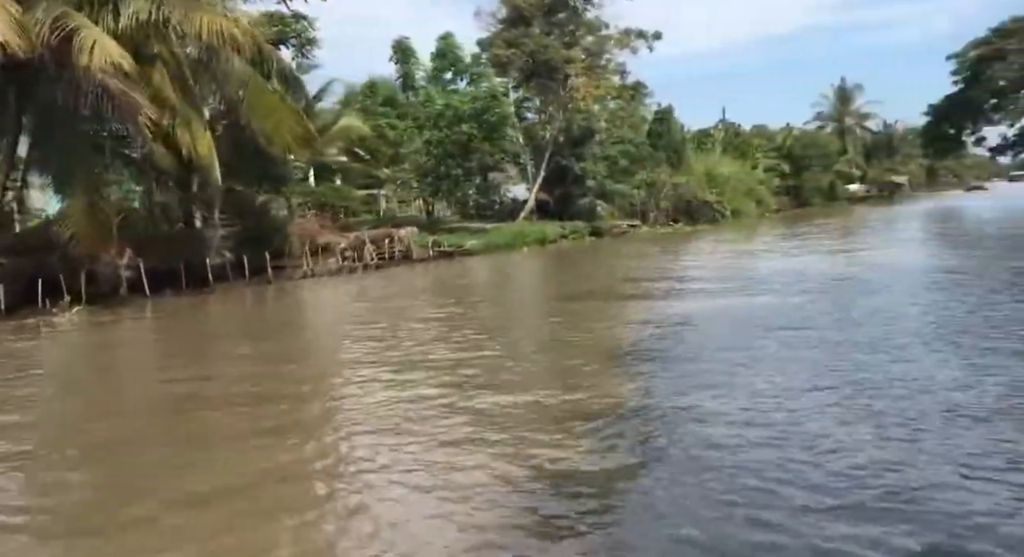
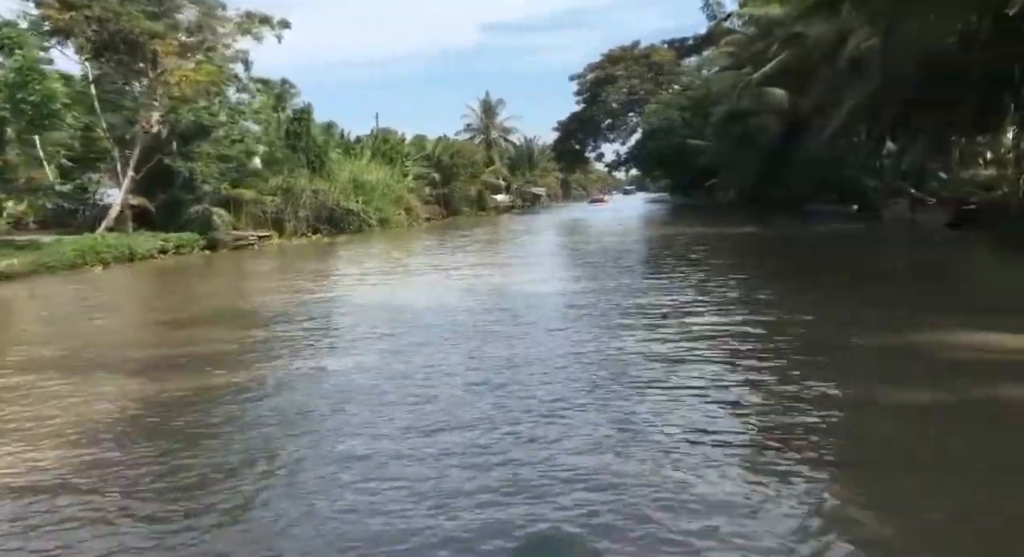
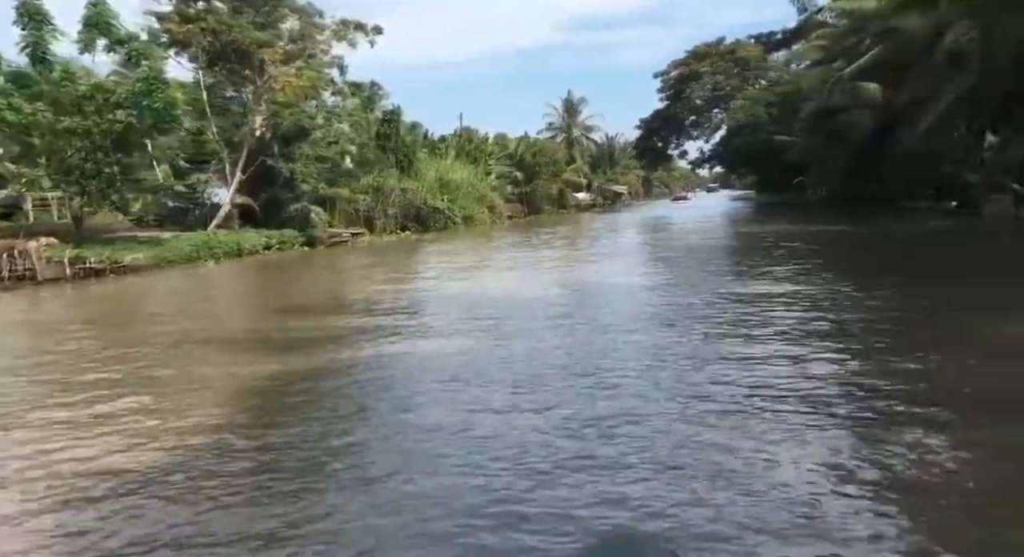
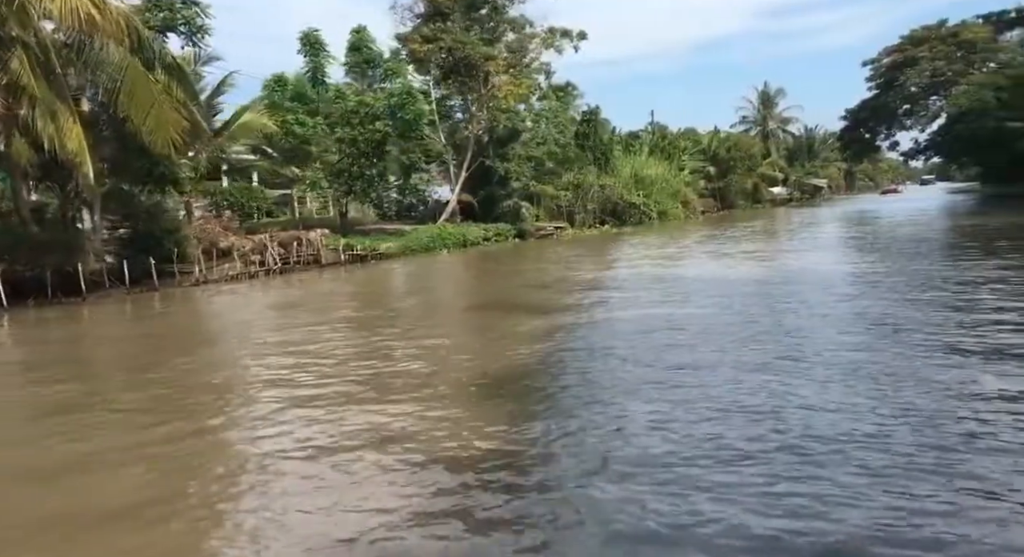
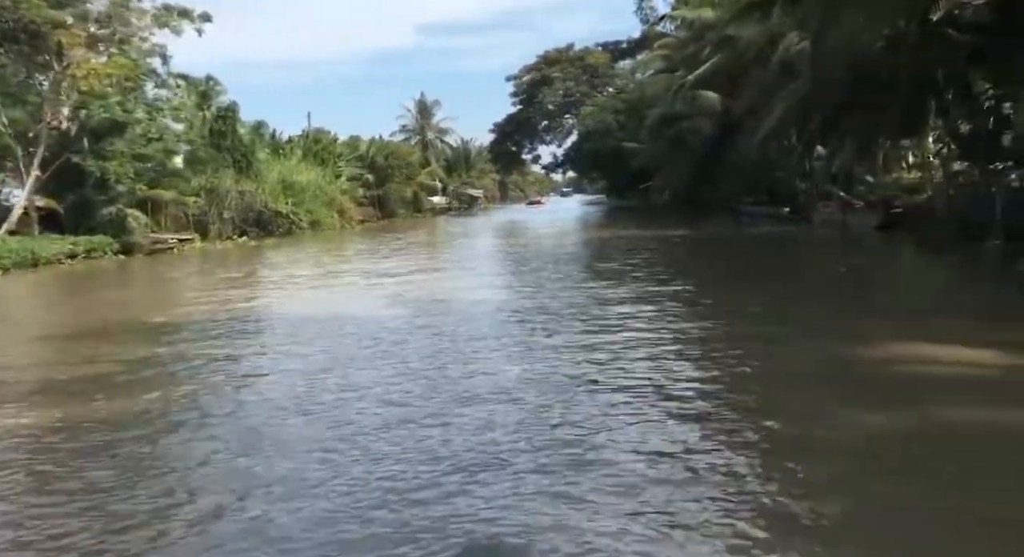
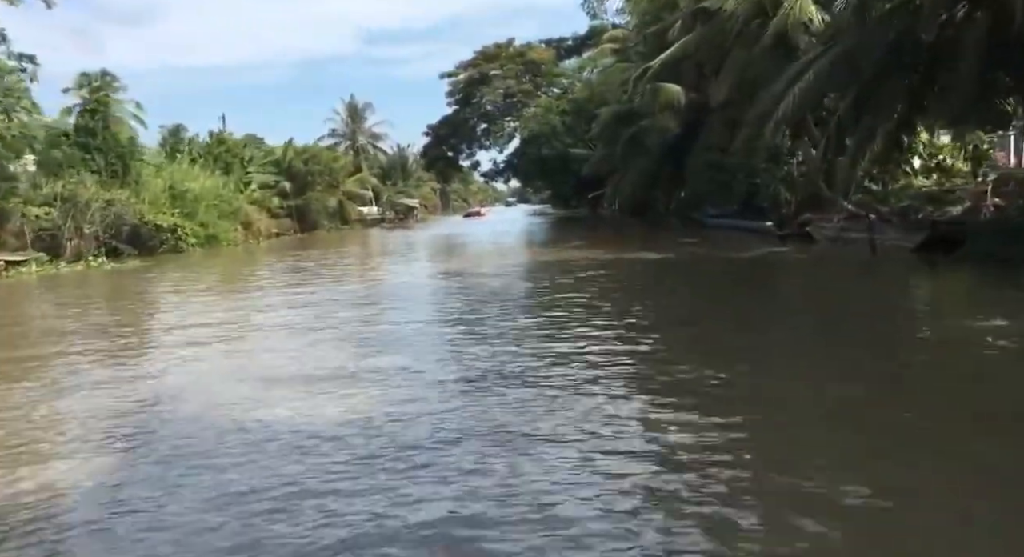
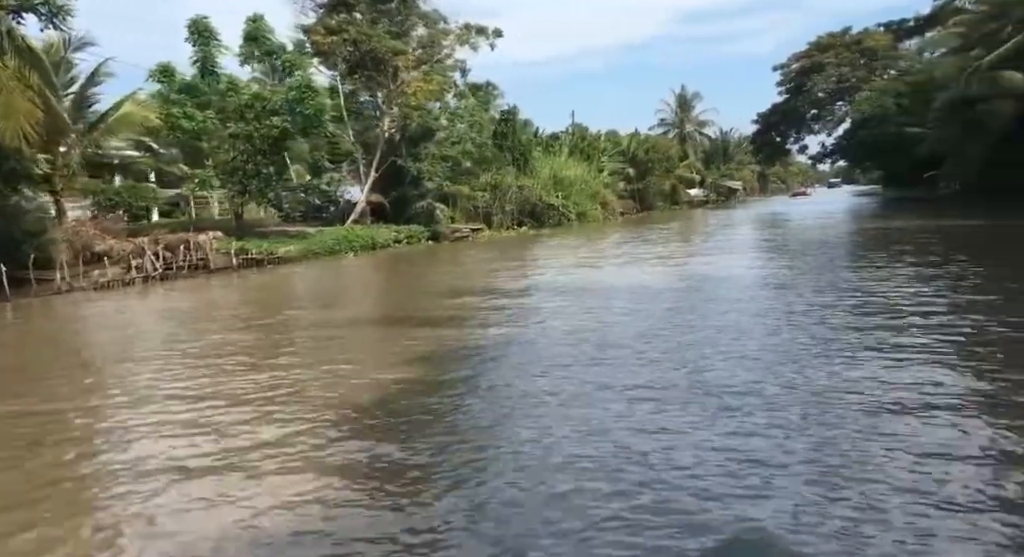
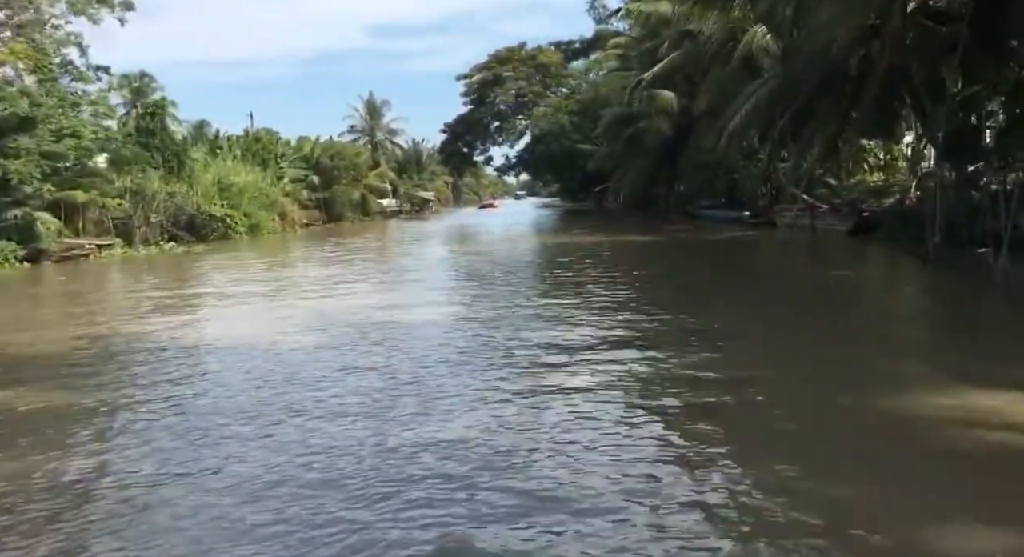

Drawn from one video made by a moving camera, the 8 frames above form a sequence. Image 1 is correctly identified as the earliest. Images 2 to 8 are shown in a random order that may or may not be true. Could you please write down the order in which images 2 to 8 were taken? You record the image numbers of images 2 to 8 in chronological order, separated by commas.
4, 7, 3, 2, 5, 8, 6
